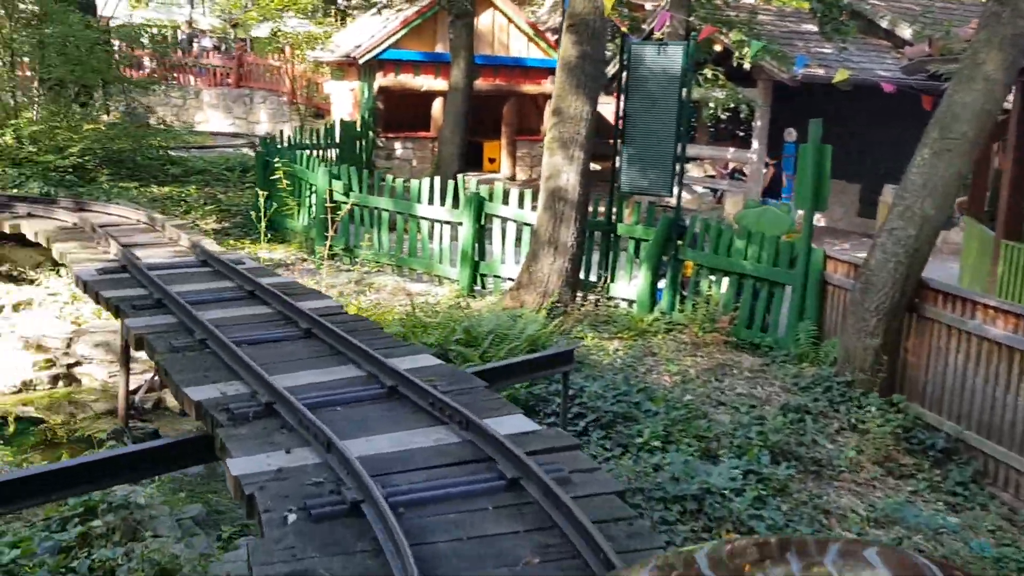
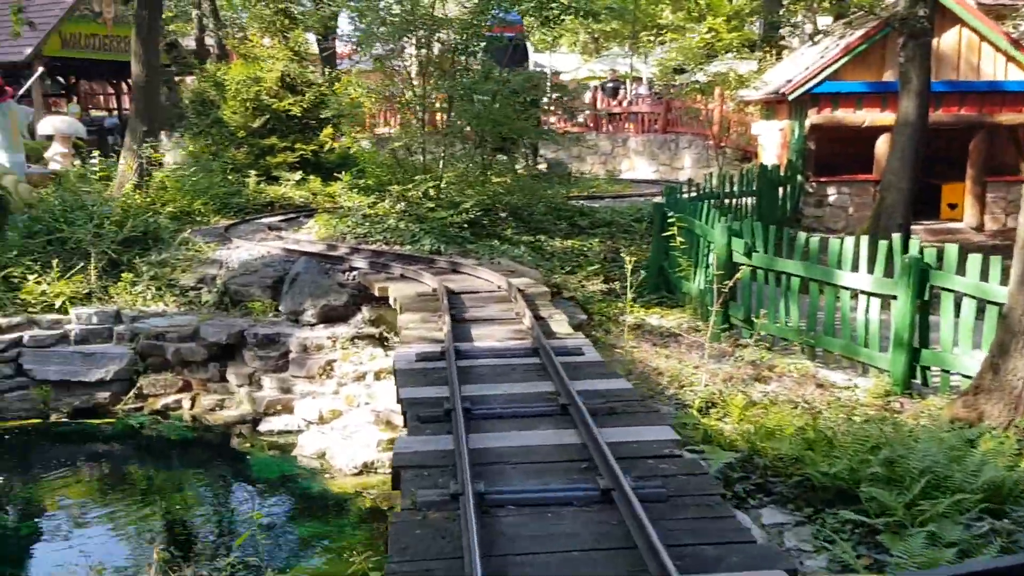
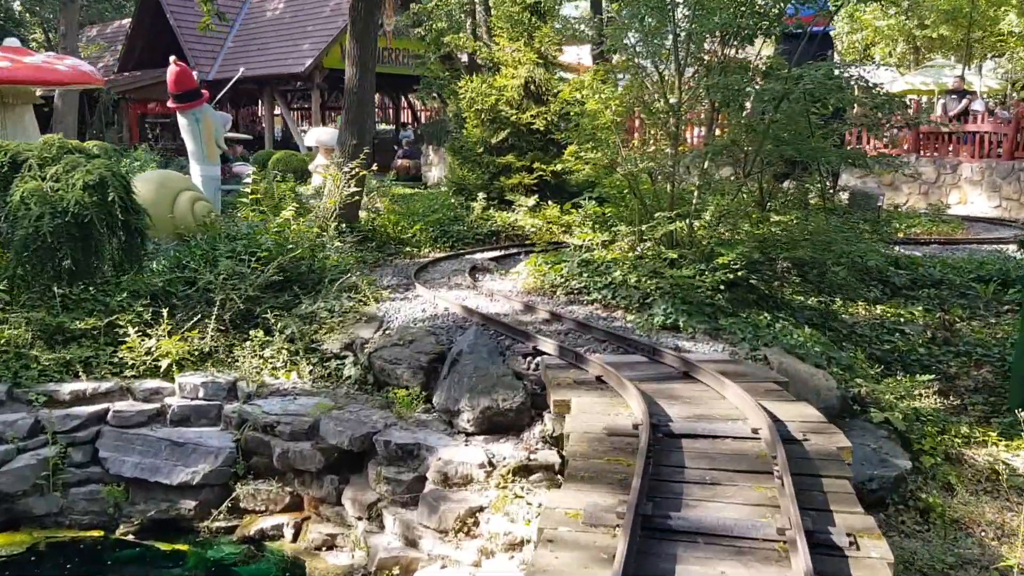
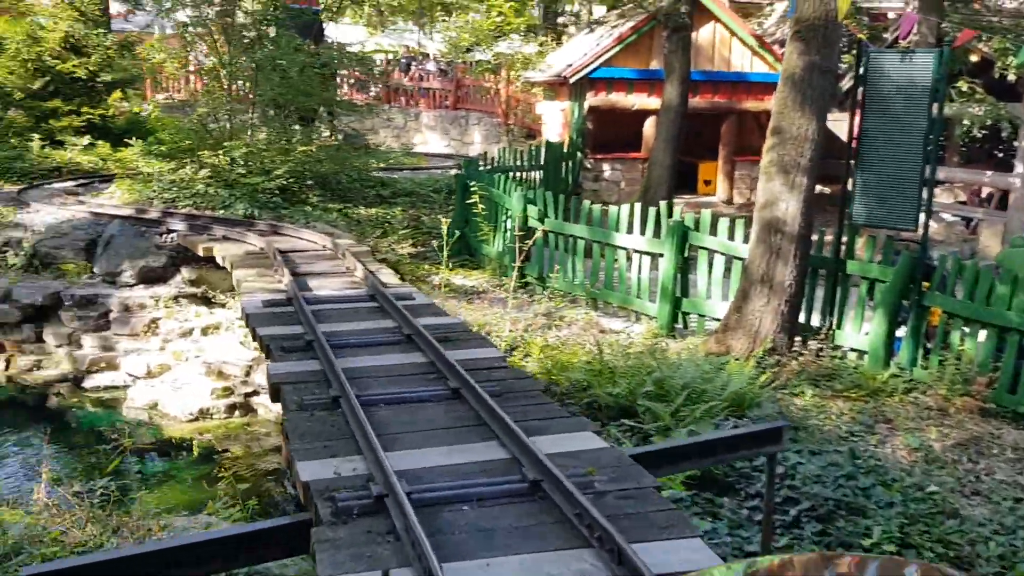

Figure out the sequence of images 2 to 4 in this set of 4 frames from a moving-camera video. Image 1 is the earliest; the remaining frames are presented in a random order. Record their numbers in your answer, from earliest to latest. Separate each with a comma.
4, 2, 3
